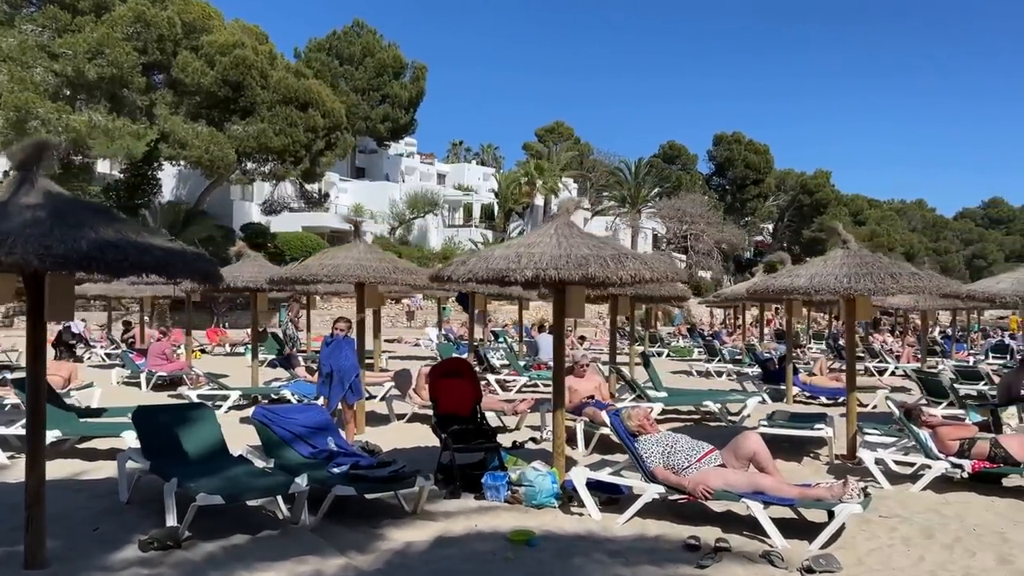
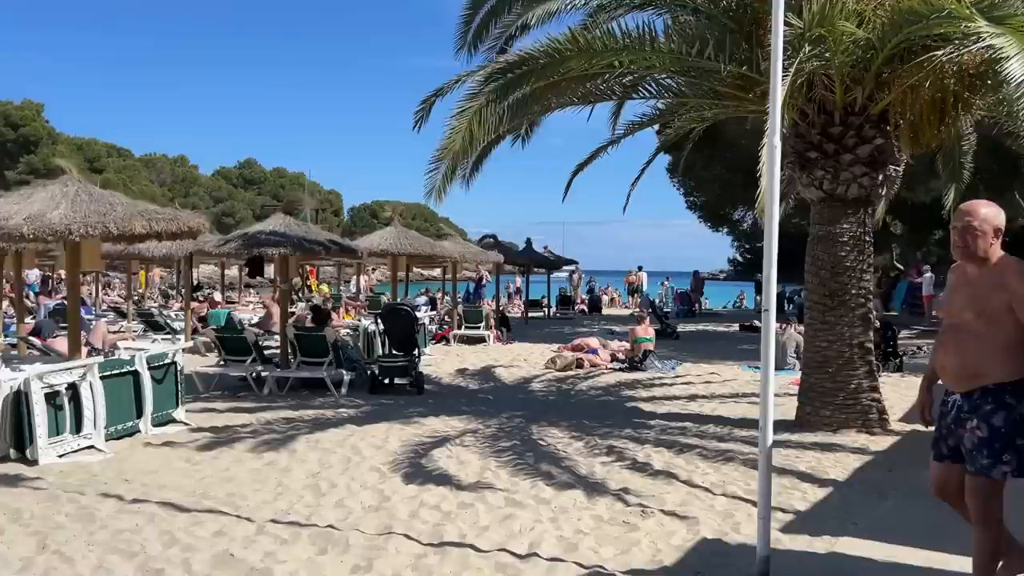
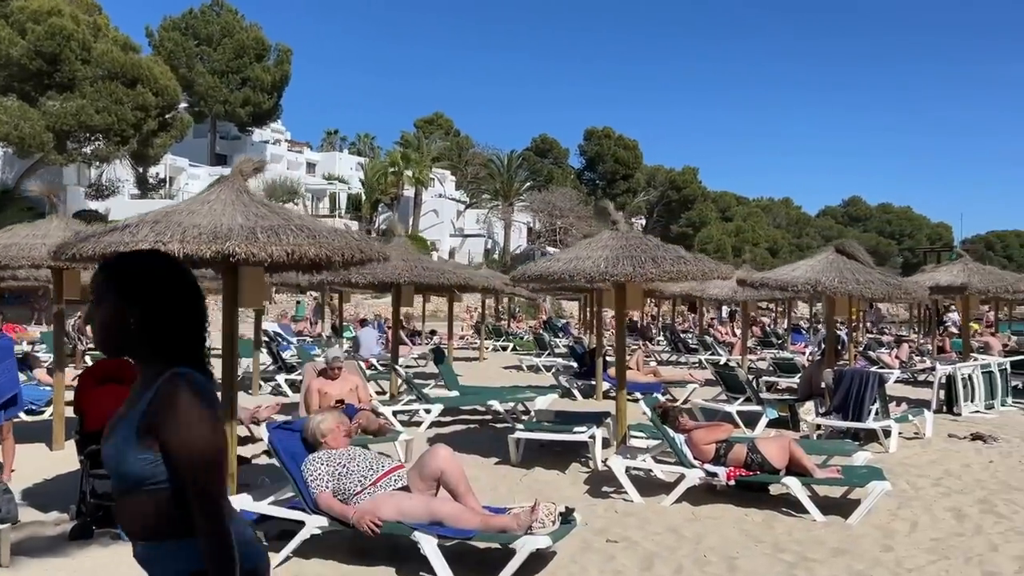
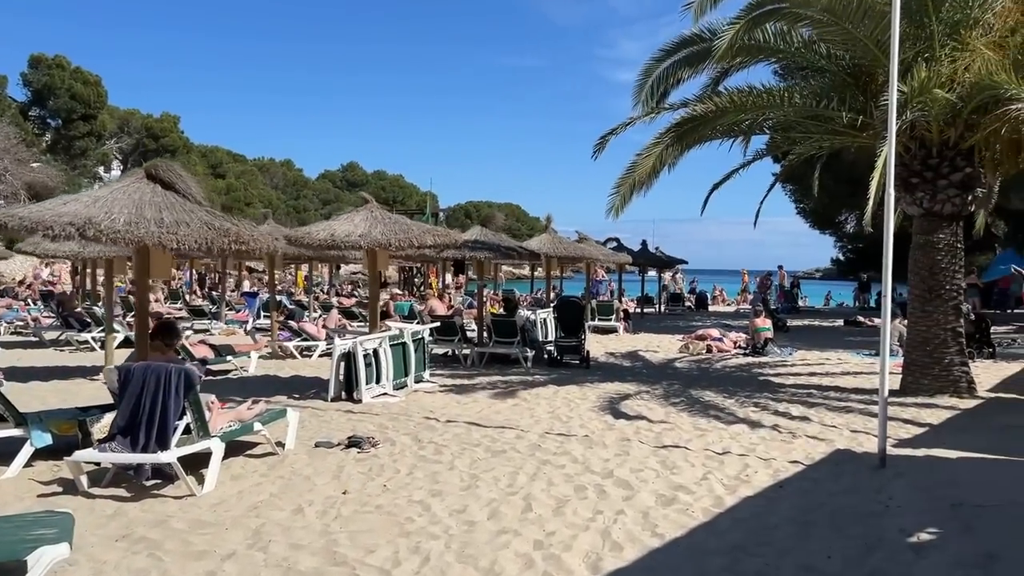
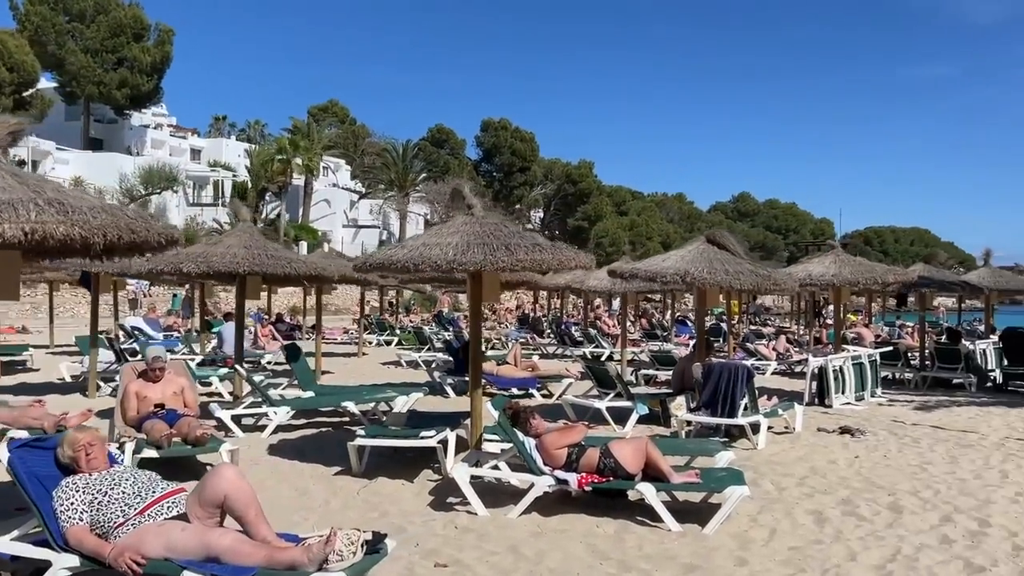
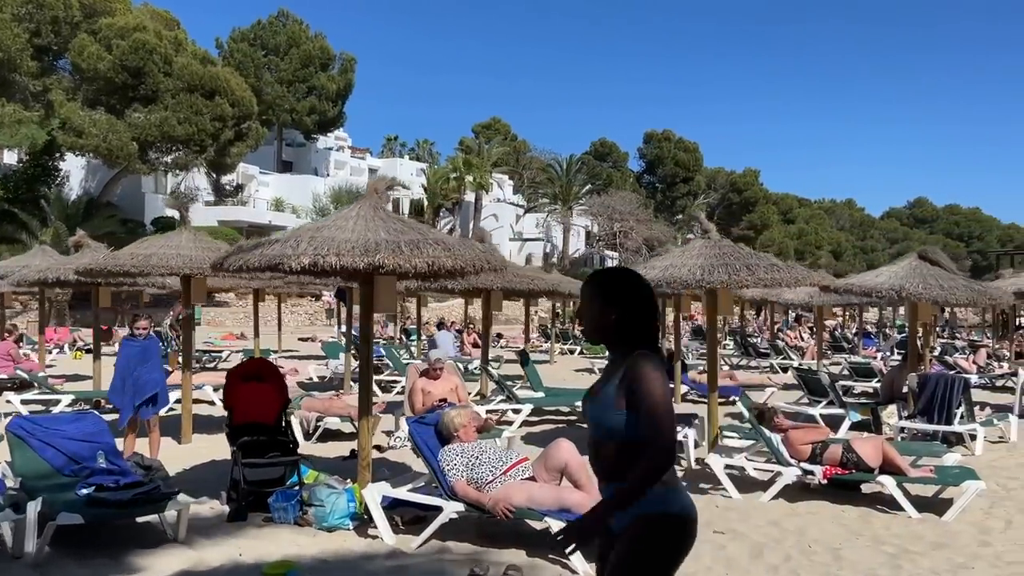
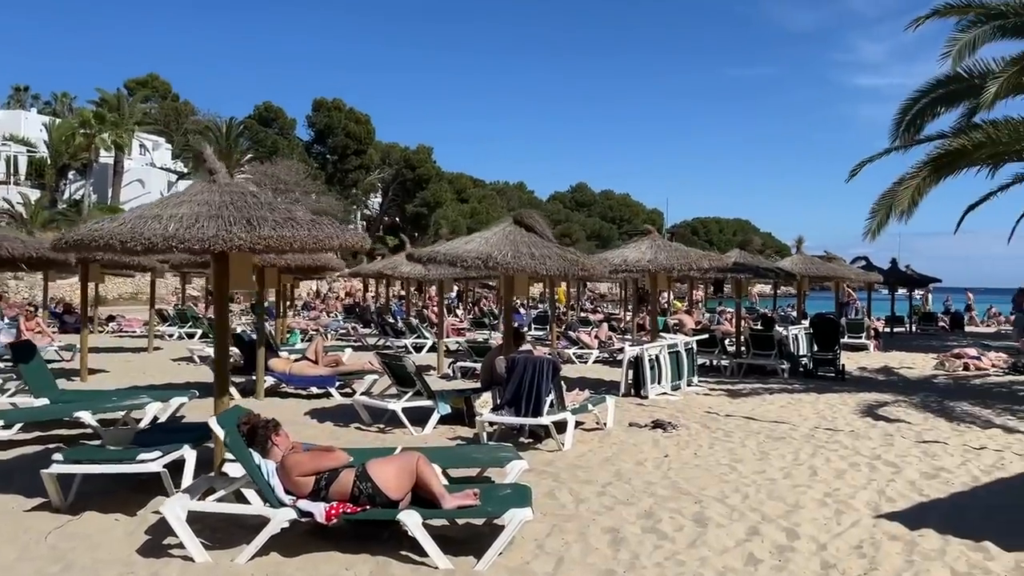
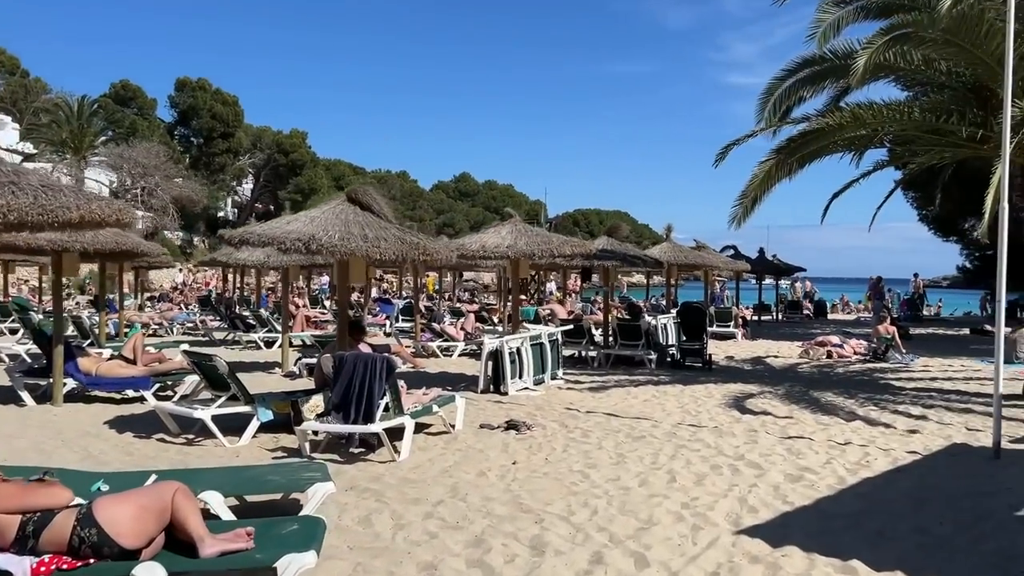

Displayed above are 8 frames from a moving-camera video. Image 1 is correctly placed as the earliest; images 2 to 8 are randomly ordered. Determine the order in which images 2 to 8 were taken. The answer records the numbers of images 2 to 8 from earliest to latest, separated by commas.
6, 3, 5, 7, 8, 4, 2
